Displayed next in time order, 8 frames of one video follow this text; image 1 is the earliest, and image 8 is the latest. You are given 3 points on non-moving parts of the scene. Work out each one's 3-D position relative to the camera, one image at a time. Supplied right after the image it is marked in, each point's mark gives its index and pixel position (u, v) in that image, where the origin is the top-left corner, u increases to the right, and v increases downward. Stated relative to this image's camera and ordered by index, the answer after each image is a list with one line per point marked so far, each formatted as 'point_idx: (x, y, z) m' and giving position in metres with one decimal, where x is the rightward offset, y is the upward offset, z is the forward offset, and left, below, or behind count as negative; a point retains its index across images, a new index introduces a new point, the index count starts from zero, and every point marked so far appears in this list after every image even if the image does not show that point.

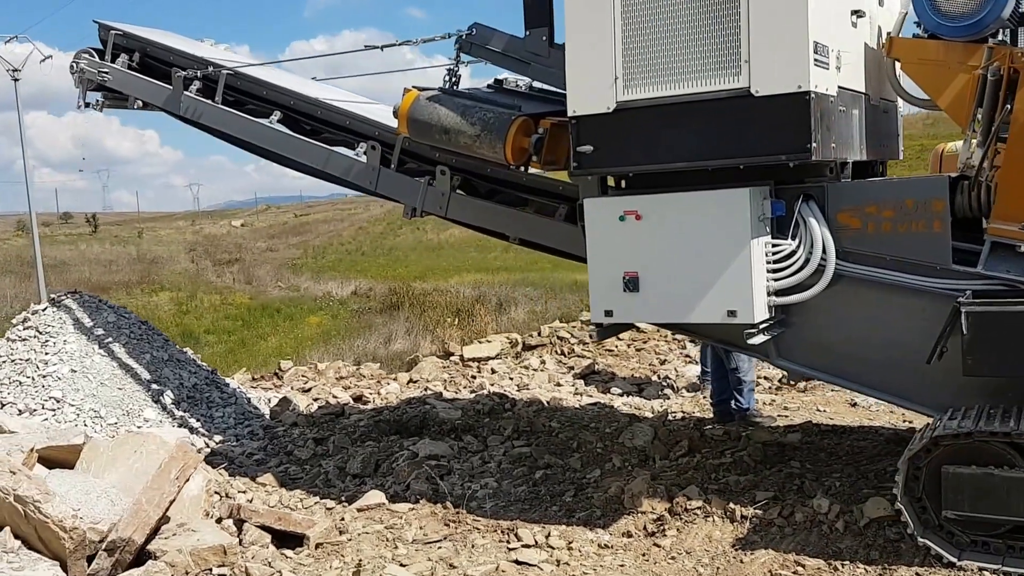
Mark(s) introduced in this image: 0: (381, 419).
0: (-0.5, -0.6, +6.2) m
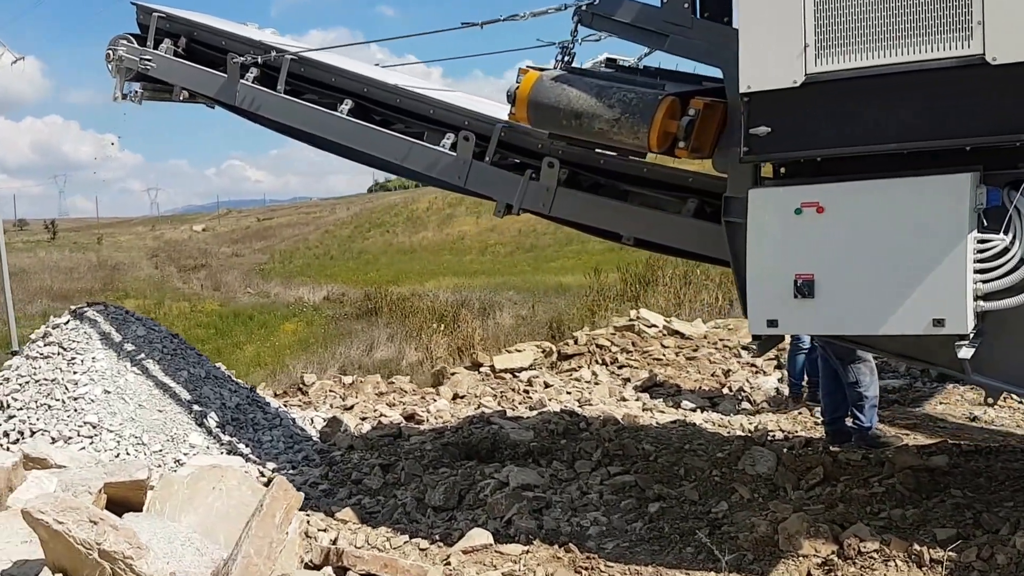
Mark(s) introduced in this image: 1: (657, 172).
0: (-0.2, -0.6, +5.6) m
1: (+0.4, +0.3, +4.1) m
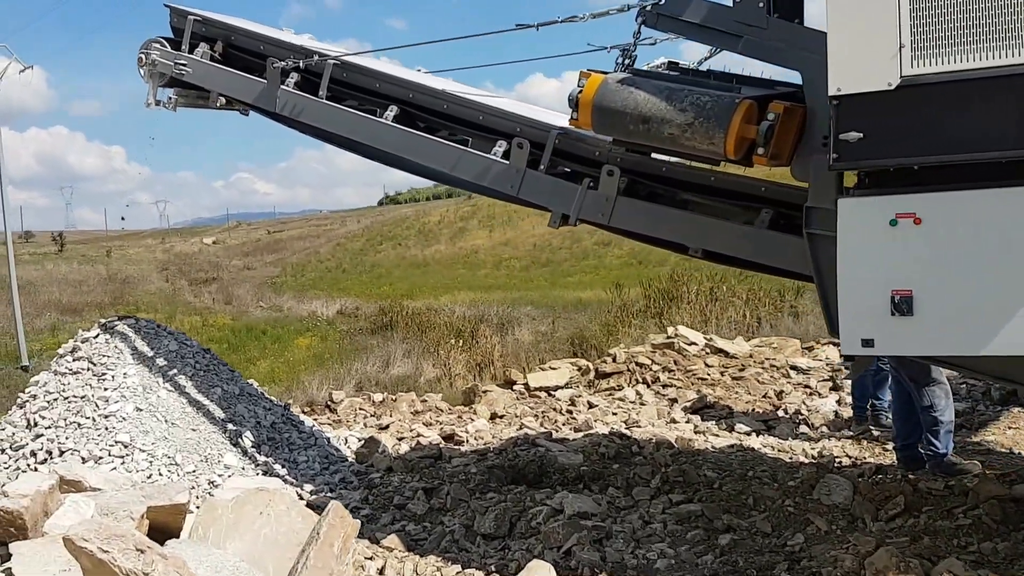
0: (-0.1, -0.7, +5.3) m
1: (+0.6, +0.3, +3.9) m
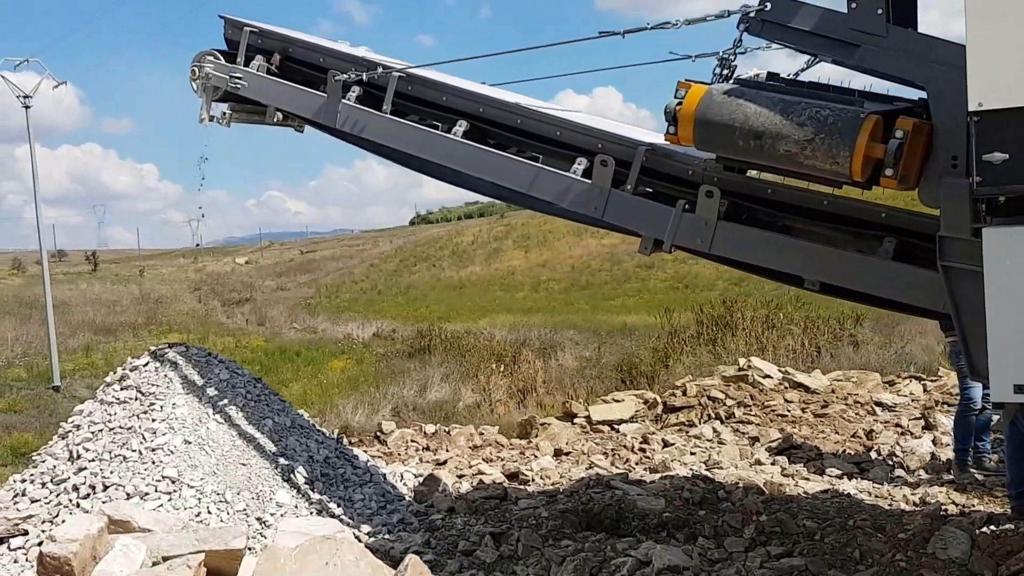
0: (+0.2, -0.8, +4.9) m
1: (+0.8, +0.2, +3.5) m
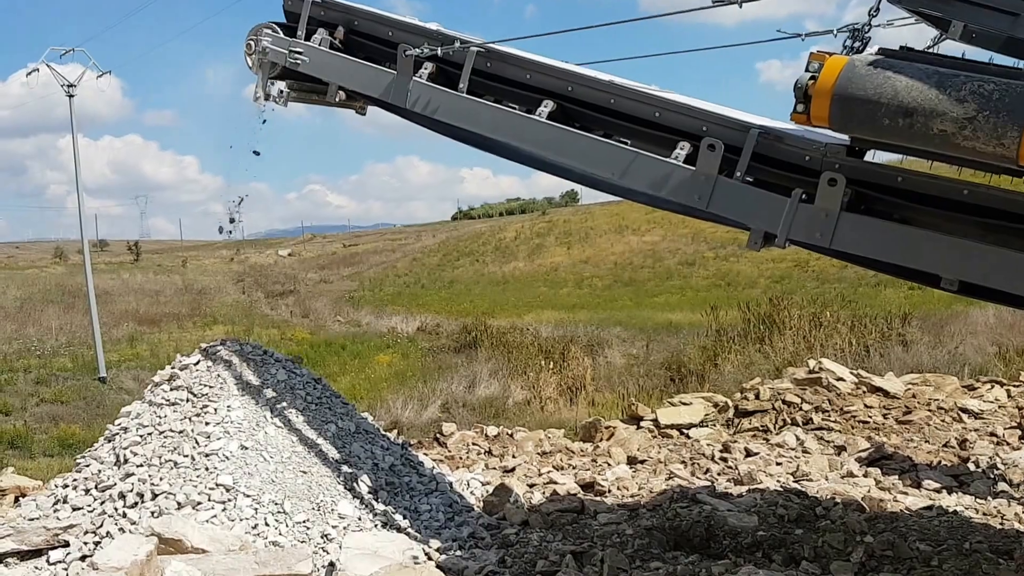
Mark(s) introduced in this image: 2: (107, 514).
0: (+0.5, -0.8, +4.6) m
1: (+1.0, +0.2, +3.1) m
2: (-1.3, -0.8, +4.8) m
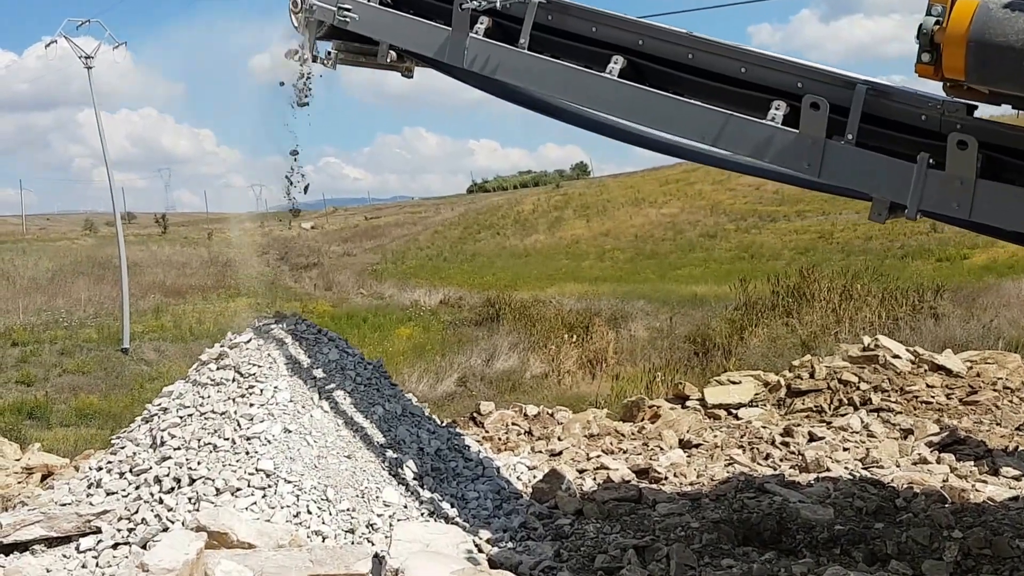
0: (+0.6, -0.7, +4.2) m
1: (+1.2, +0.2, +2.8) m
2: (-1.2, -0.7, +4.5) m
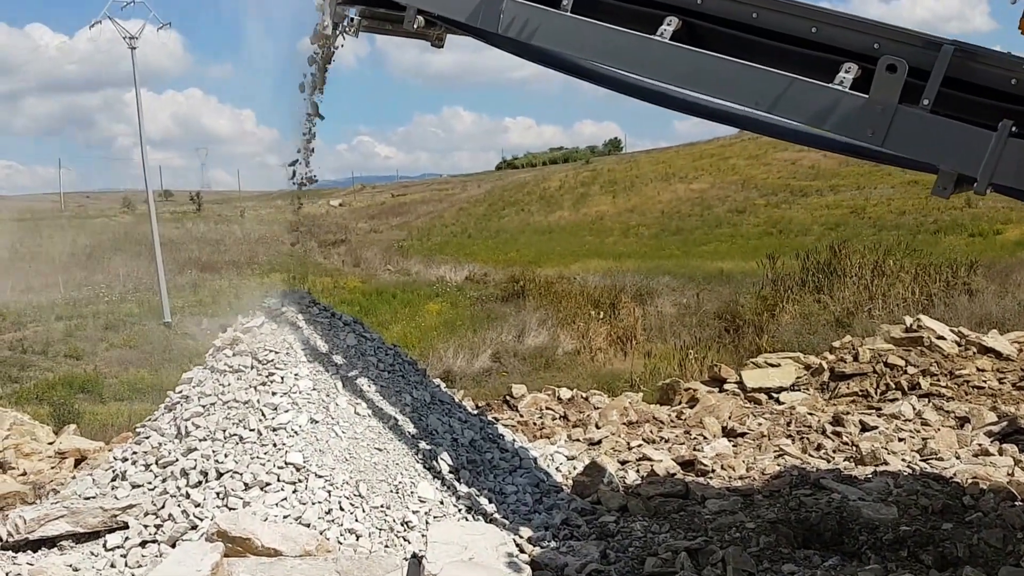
0: (+0.7, -0.6, +4.0) m
1: (+1.3, +0.3, +2.5) m
2: (-1.0, -0.6, +4.2) m
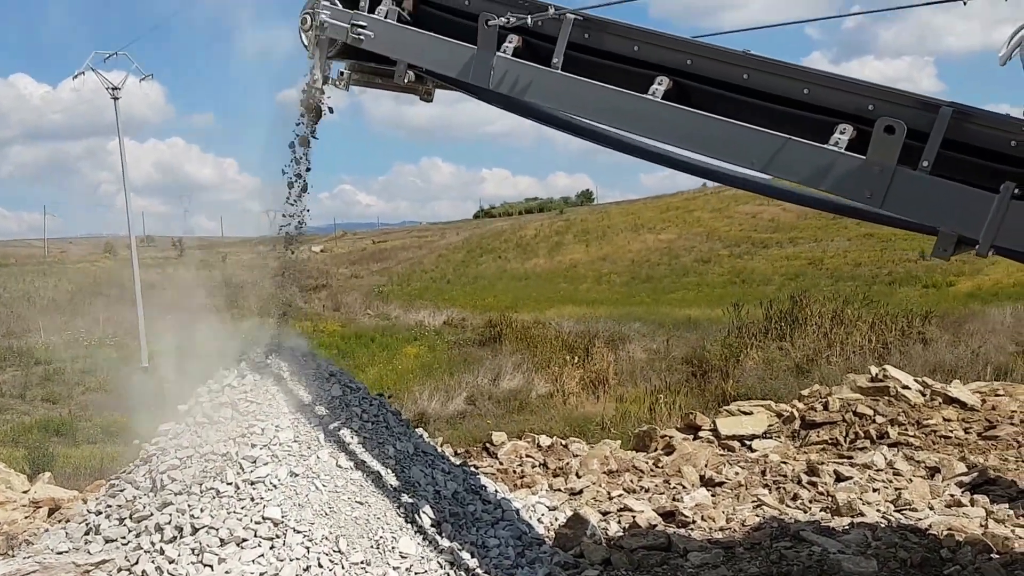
0: (+0.7, -0.8, +4.0) m
1: (+1.3, +0.1, +2.6) m
2: (-1.1, -0.8, +4.3) m
